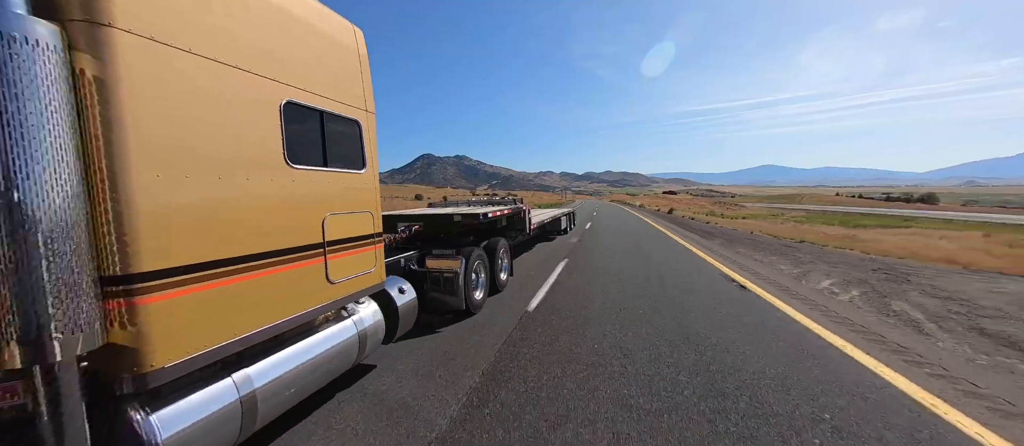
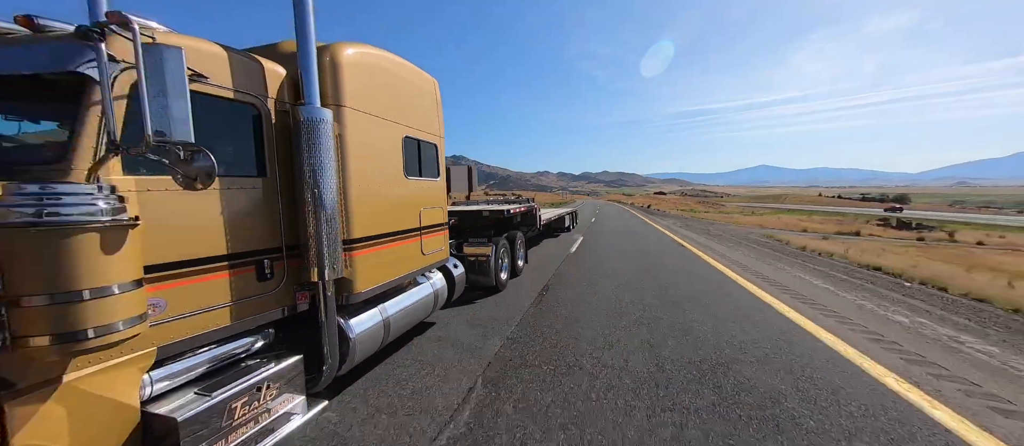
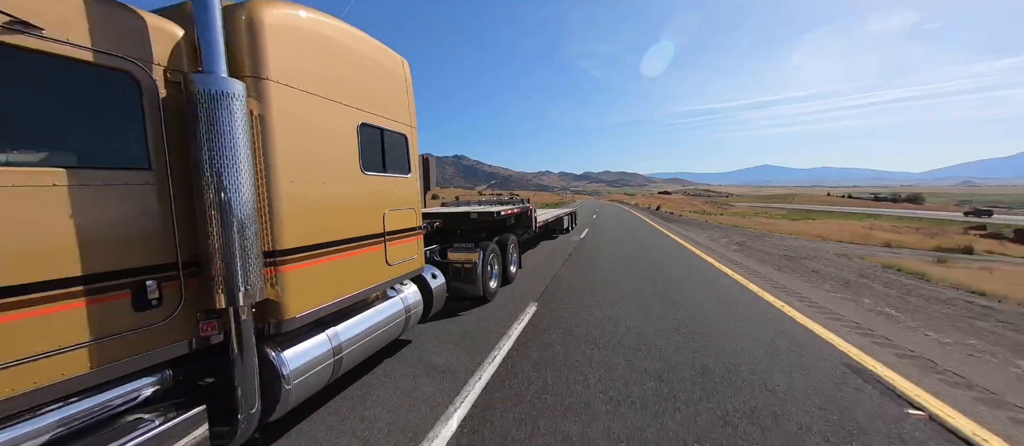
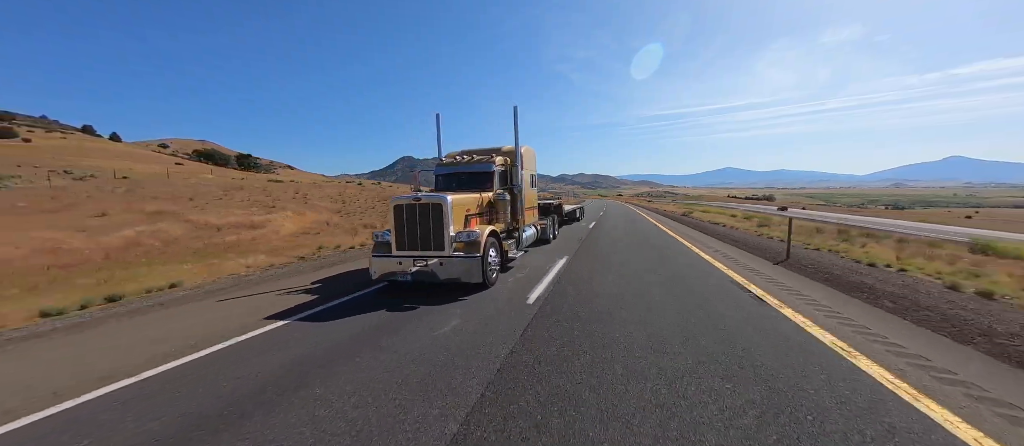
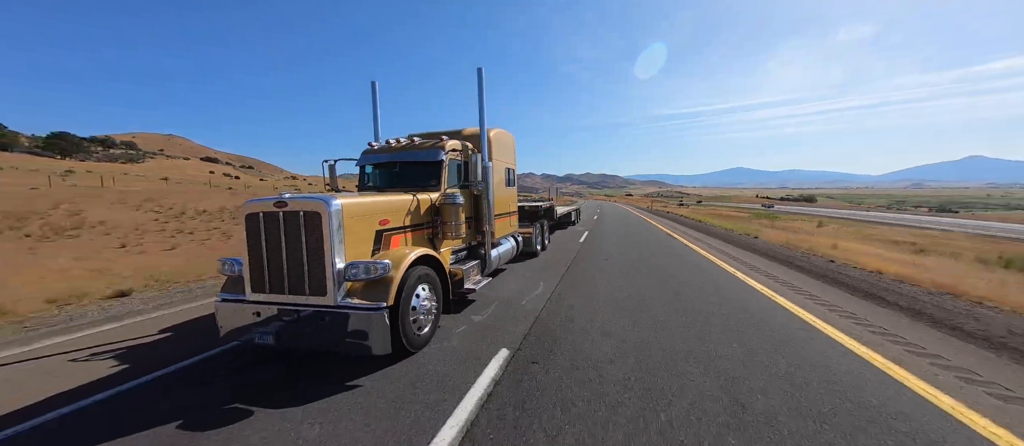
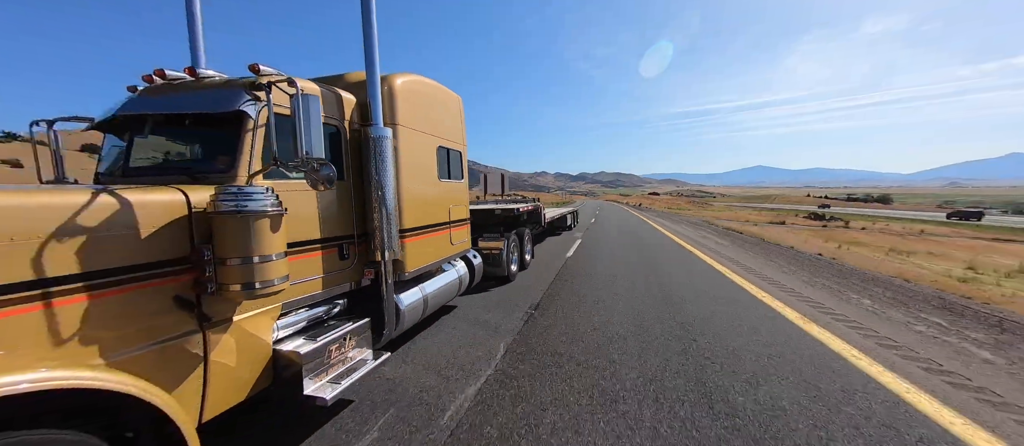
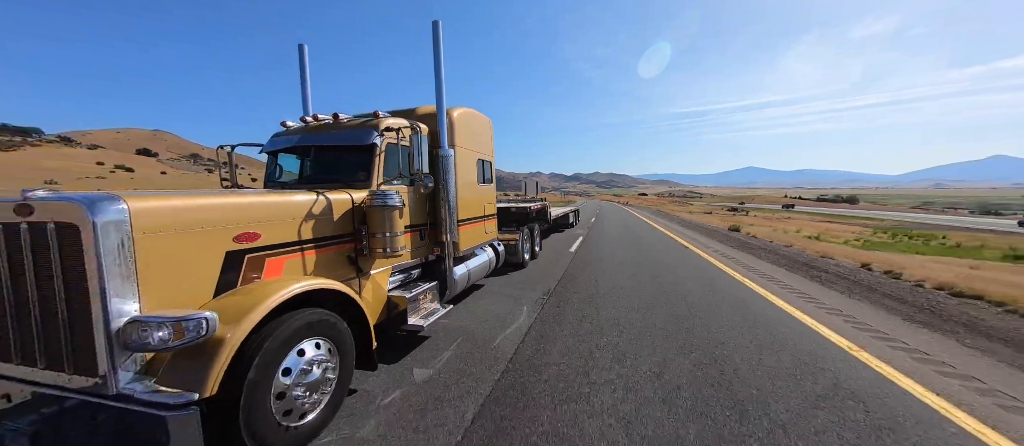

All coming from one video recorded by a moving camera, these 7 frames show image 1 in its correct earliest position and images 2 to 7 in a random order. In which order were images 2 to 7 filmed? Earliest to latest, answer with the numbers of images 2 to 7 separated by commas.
3, 2, 6, 7, 5, 4
